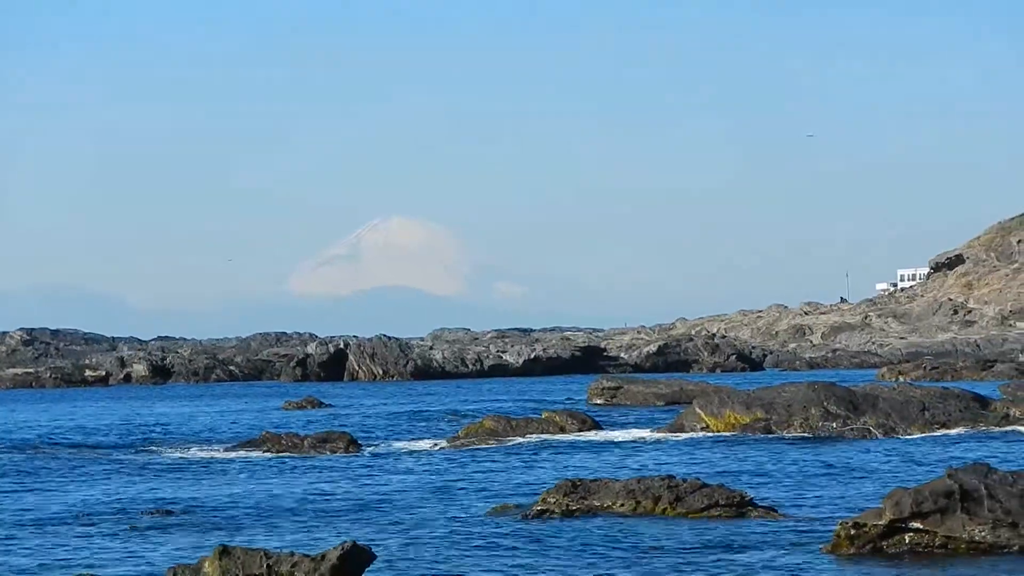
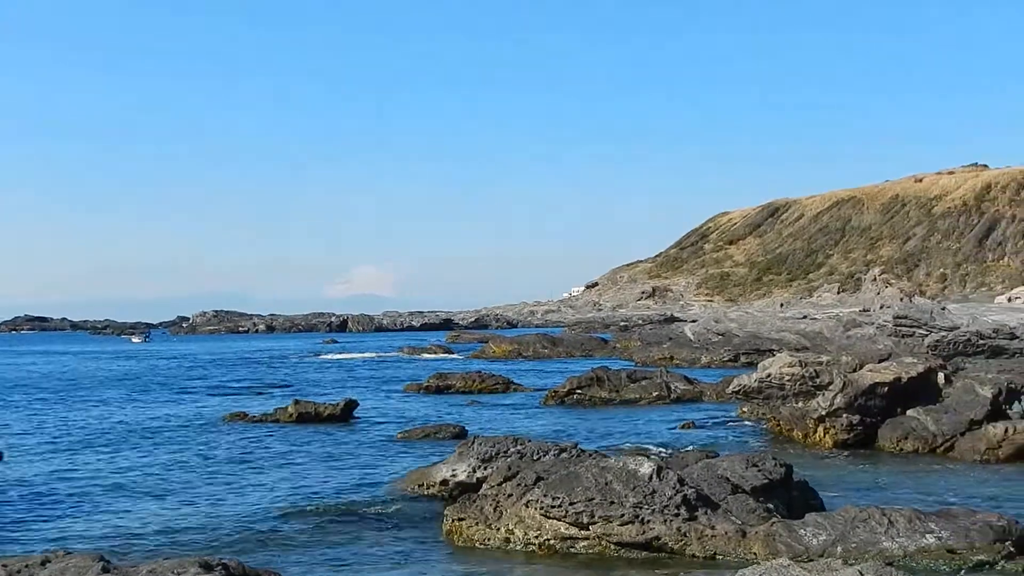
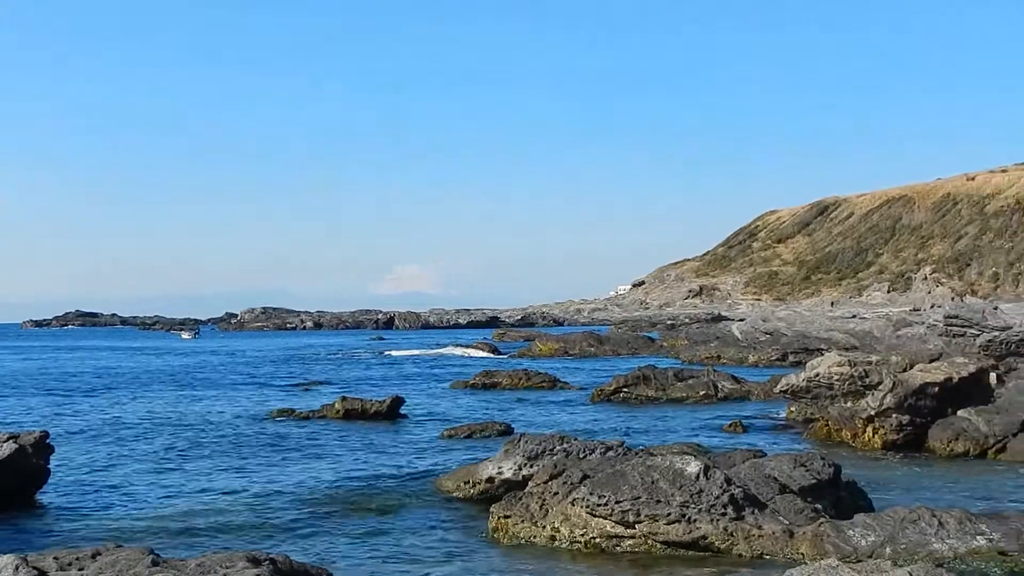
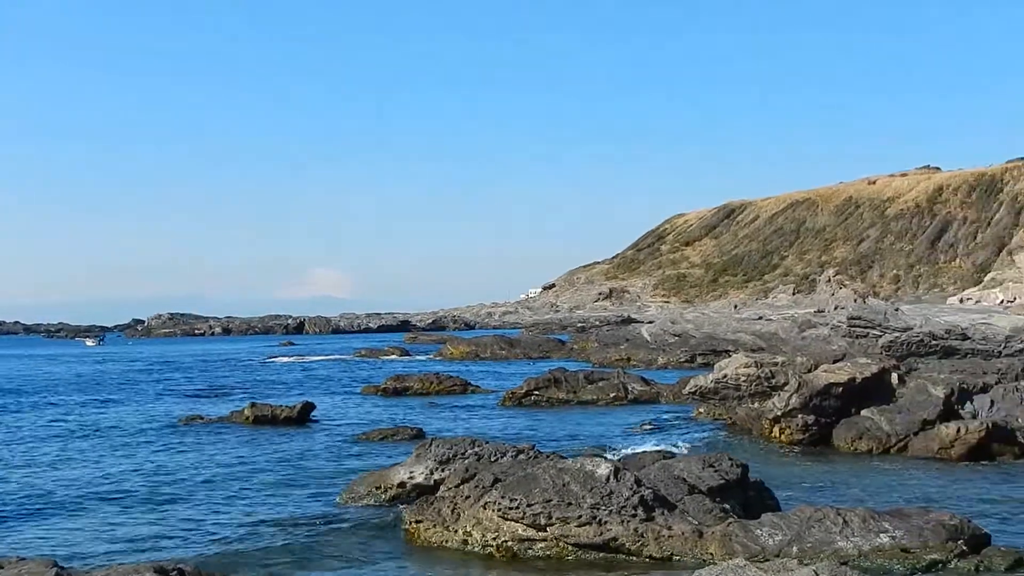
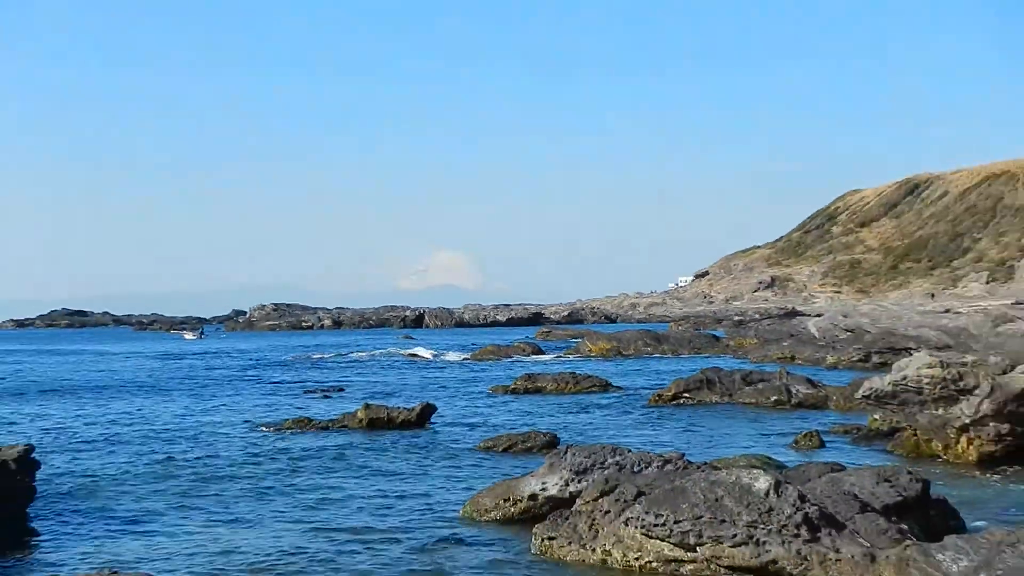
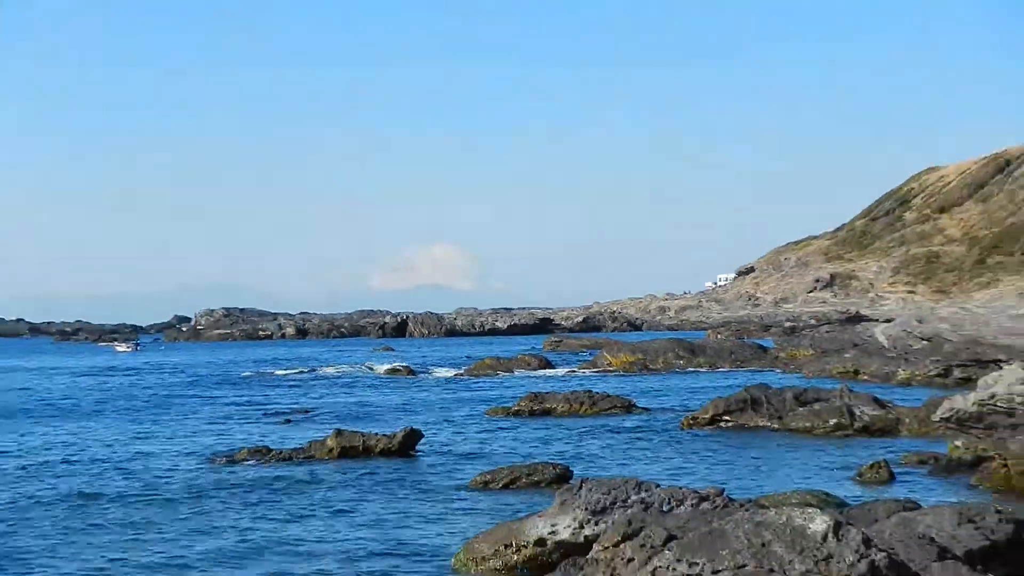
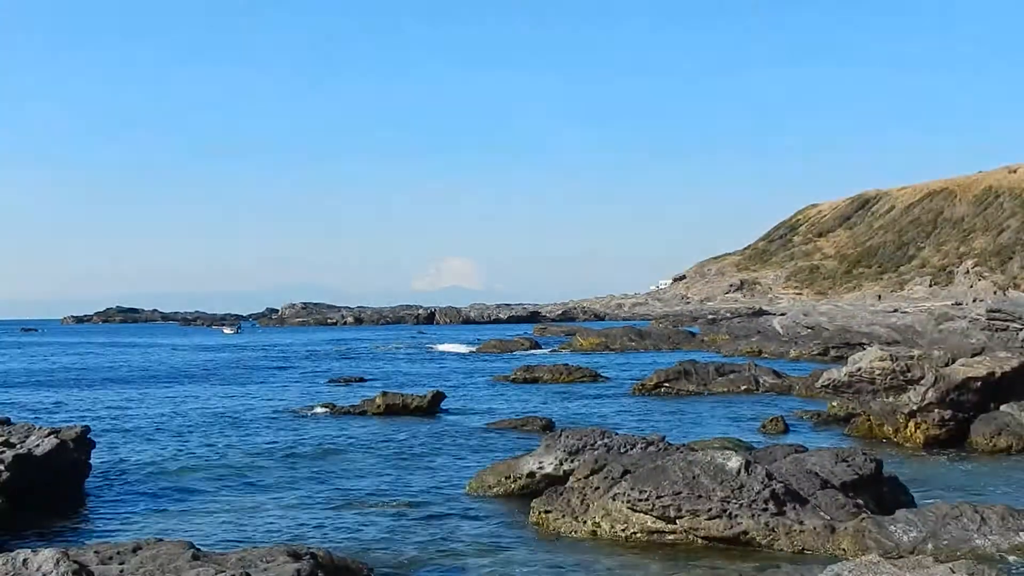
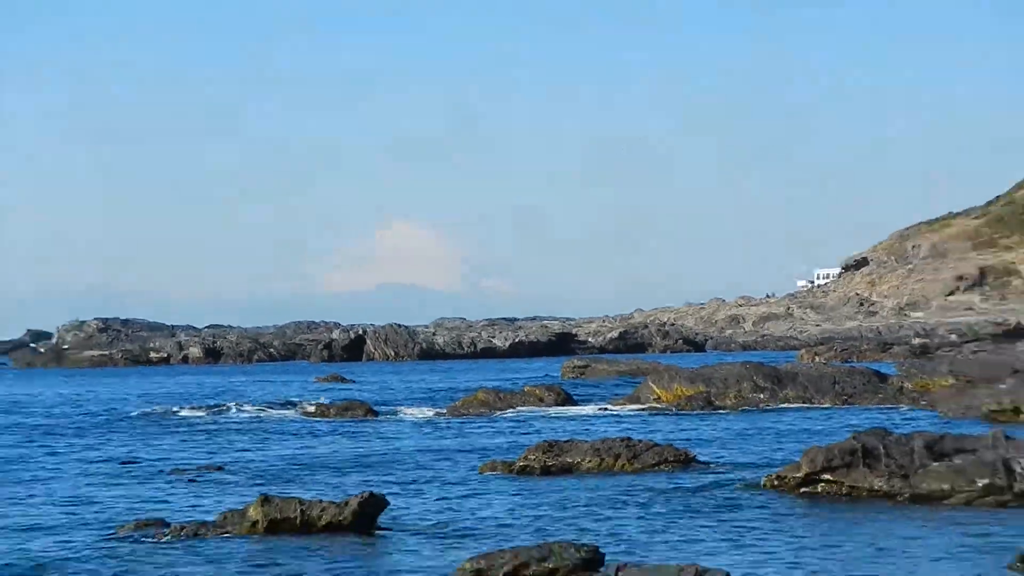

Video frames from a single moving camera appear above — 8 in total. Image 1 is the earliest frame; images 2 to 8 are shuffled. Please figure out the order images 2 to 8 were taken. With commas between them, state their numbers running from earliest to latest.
8, 6, 5, 7, 3, 2, 4
